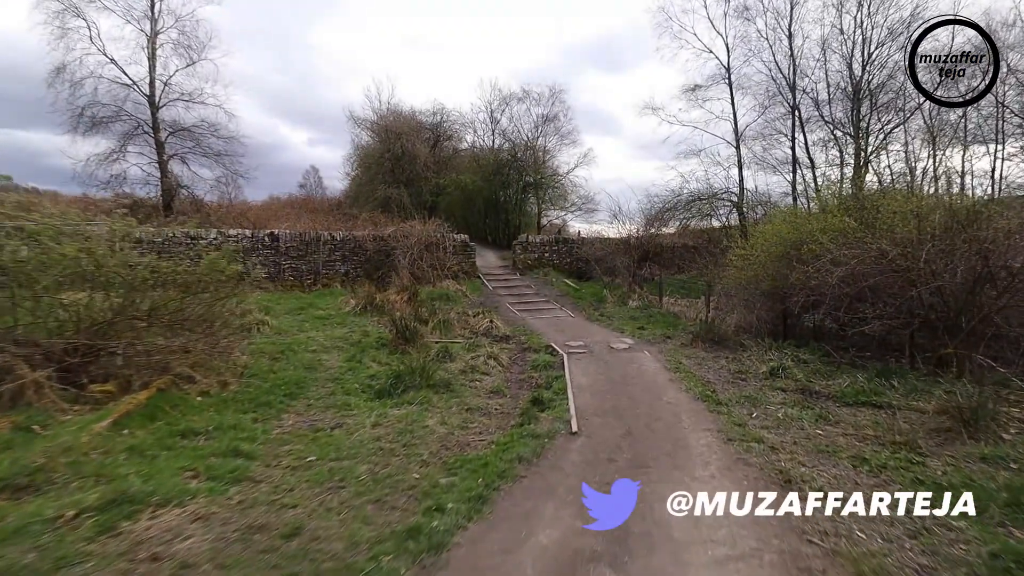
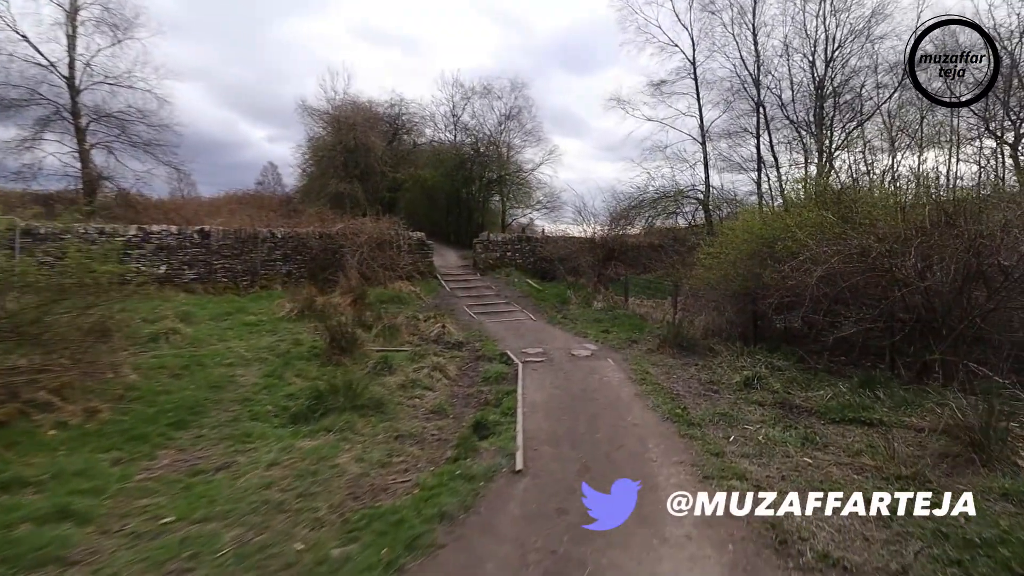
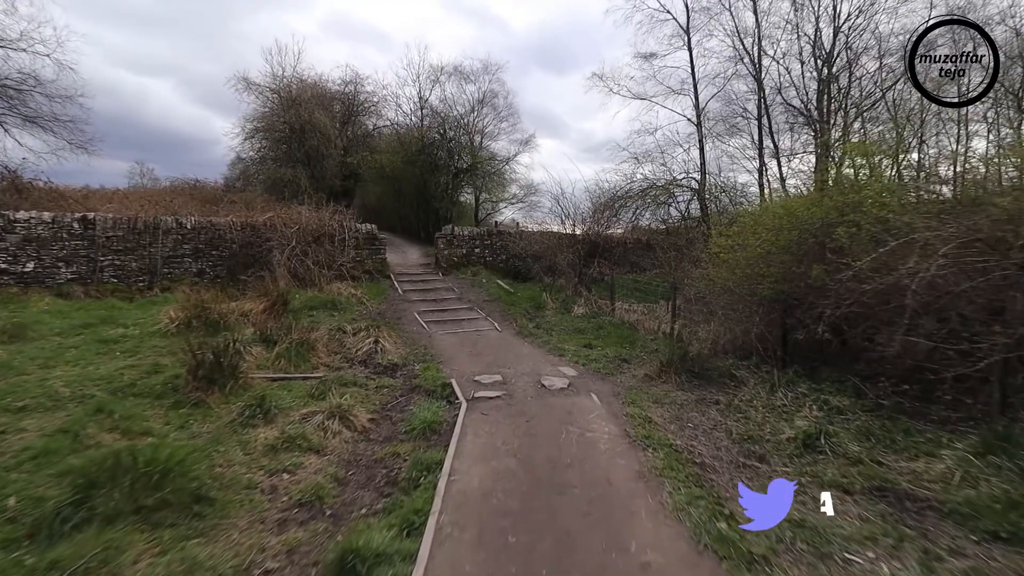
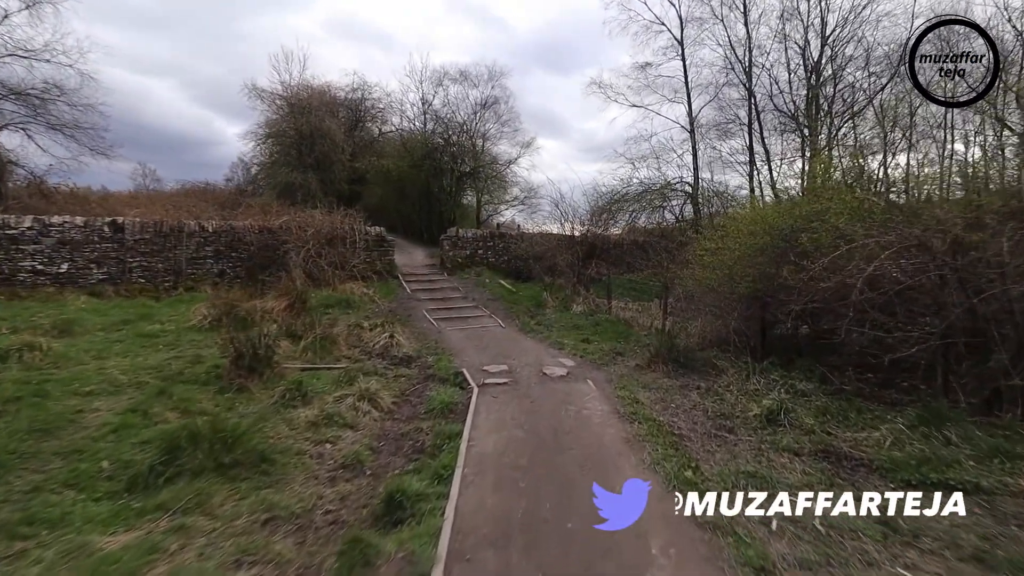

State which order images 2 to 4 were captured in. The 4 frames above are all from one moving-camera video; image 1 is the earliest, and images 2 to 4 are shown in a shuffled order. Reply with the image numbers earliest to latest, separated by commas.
2, 4, 3
